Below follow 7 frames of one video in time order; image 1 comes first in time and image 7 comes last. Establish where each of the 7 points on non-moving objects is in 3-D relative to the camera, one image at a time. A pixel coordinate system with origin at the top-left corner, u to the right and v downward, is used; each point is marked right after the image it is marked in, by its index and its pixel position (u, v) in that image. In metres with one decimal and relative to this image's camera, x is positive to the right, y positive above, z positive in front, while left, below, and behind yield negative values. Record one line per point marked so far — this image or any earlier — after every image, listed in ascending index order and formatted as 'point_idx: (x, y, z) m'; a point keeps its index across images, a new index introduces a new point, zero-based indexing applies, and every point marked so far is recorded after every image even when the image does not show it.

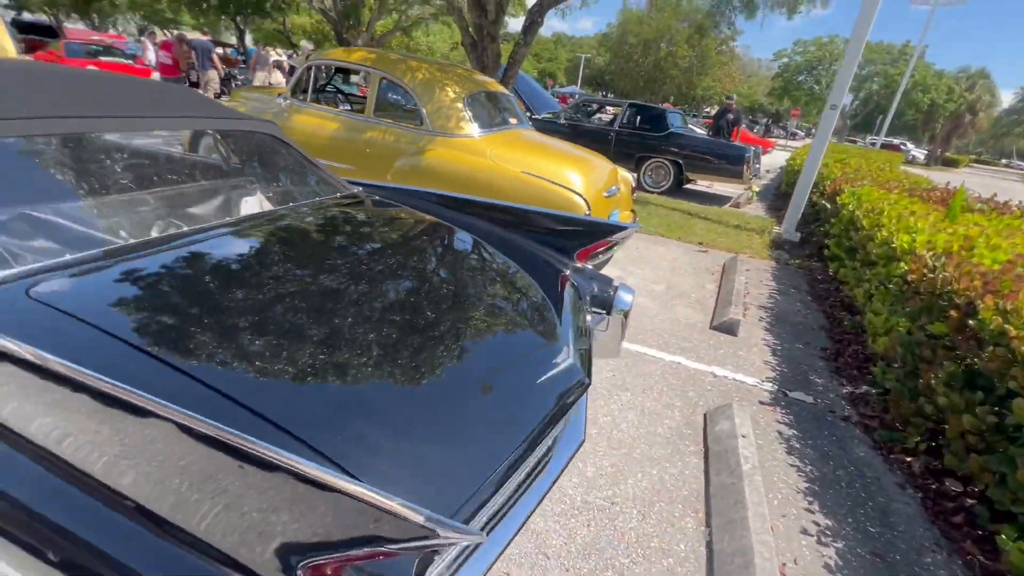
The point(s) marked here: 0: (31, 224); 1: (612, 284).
0: (-1.9, +0.2, +1.9) m
1: (+0.6, 0.0, +2.9) m
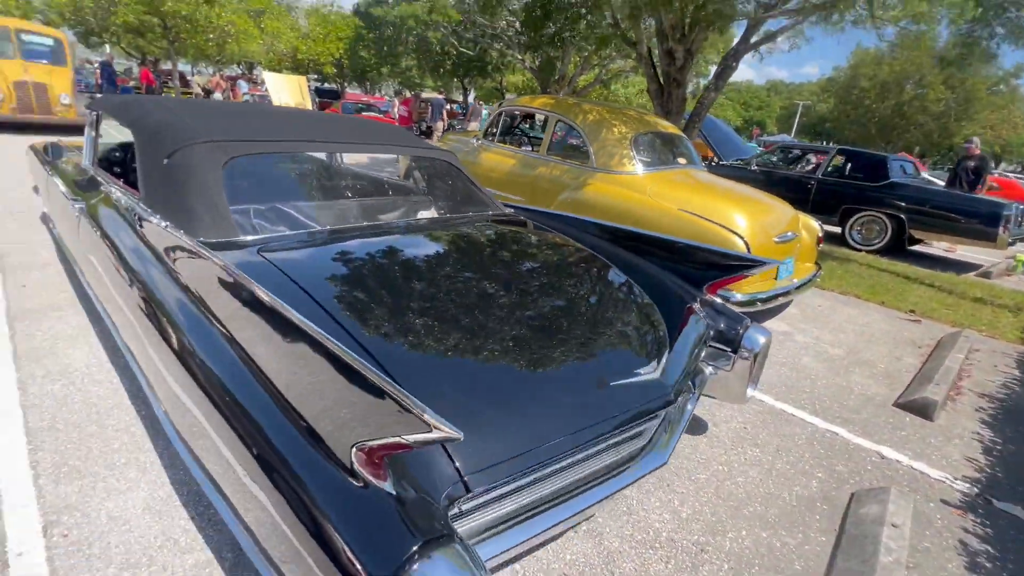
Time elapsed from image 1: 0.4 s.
0: (-1.3, +0.4, +2.7) m
1: (+1.3, -0.2, +2.7) m
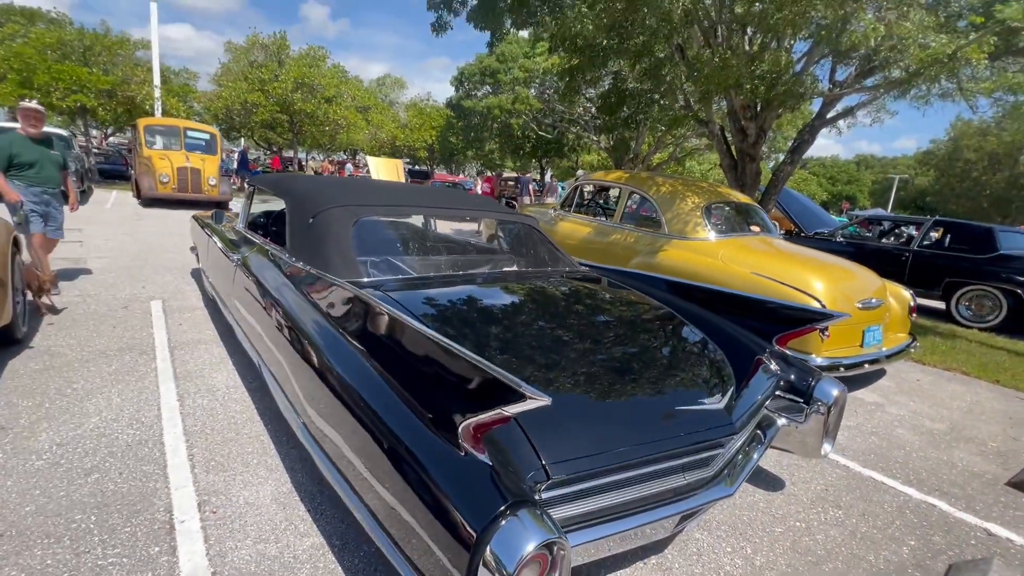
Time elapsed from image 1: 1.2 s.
0: (-0.8, +0.2, +3.2) m
1: (+1.7, -0.5, +2.7) m
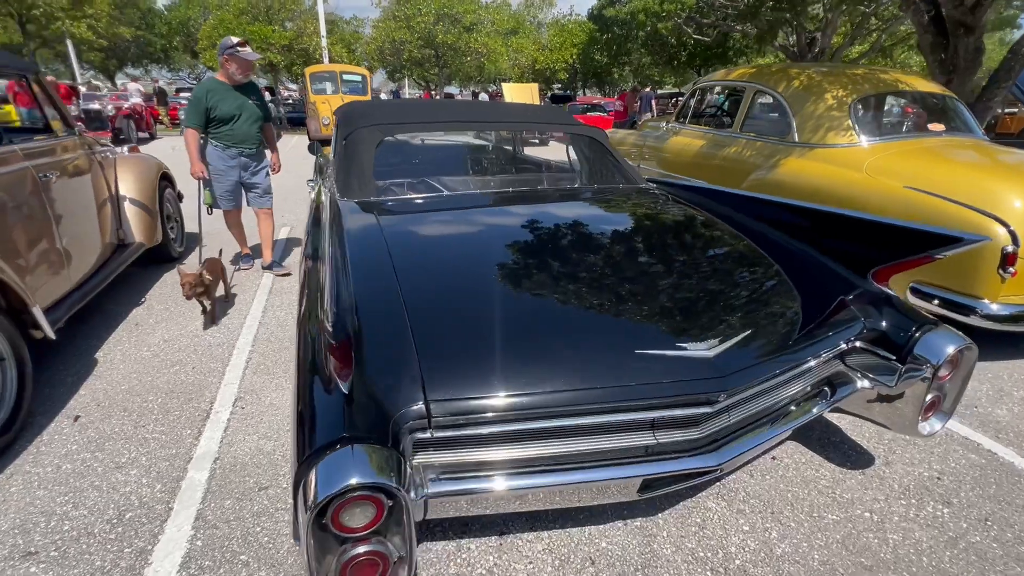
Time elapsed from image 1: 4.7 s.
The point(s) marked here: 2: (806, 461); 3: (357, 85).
0: (-0.6, +0.7, +3.1) m
1: (+1.7, -0.1, +1.9) m
2: (+1.4, -0.8, +2.3) m
3: (-5.1, +6.7, +15.5) m
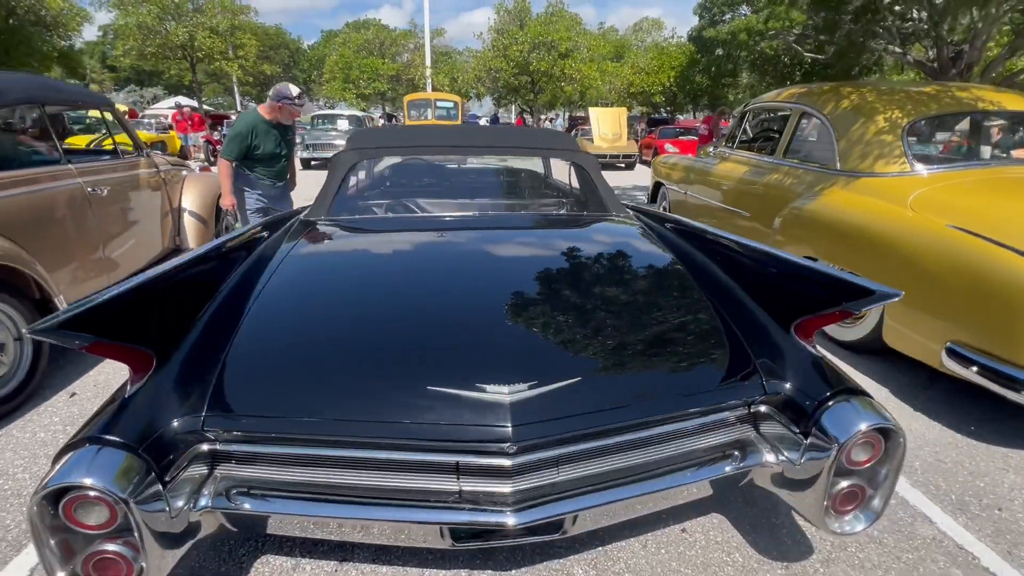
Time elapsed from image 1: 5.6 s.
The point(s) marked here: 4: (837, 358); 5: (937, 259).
0: (-0.8, +0.6, +3.2) m
1: (+1.1, -0.4, +1.6) m
2: (+0.8, -1.0, +1.9) m
3: (-2.3, +6.2, +16.5) m
4: (+2.4, -0.5, +3.5) m
5: (+2.5, +0.2, +2.8) m
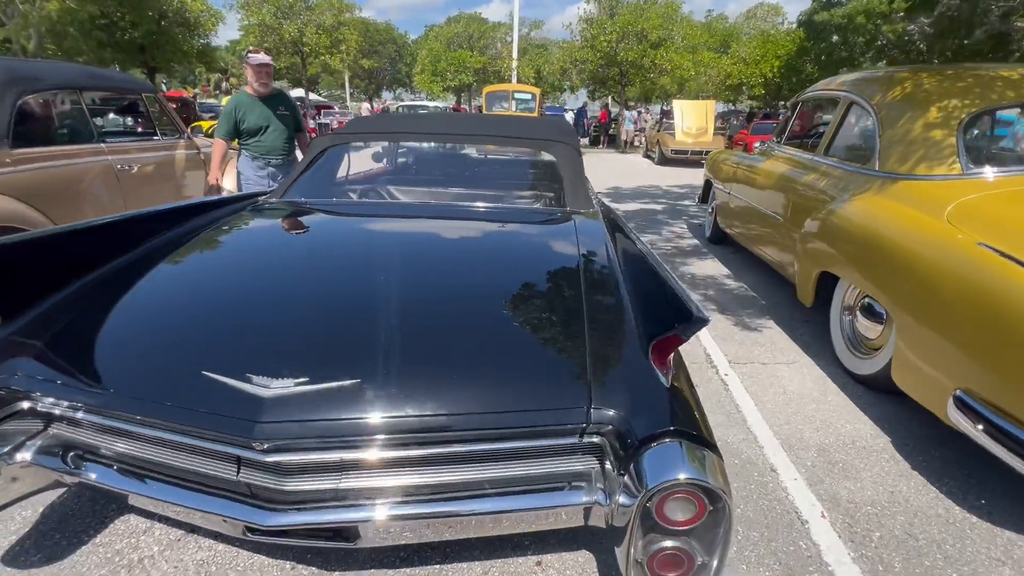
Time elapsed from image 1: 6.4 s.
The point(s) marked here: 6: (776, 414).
0: (-1.1, +0.7, +3.2) m
1: (+0.5, -0.4, +1.3) m
2: (+0.2, -1.1, +1.7) m
3: (+0.4, +6.5, +16.5) m
4: (+2.1, -0.7, +3.0) m
5: (+2.1, 0.0, +2.2) m
6: (+1.5, -0.7, +2.7) m
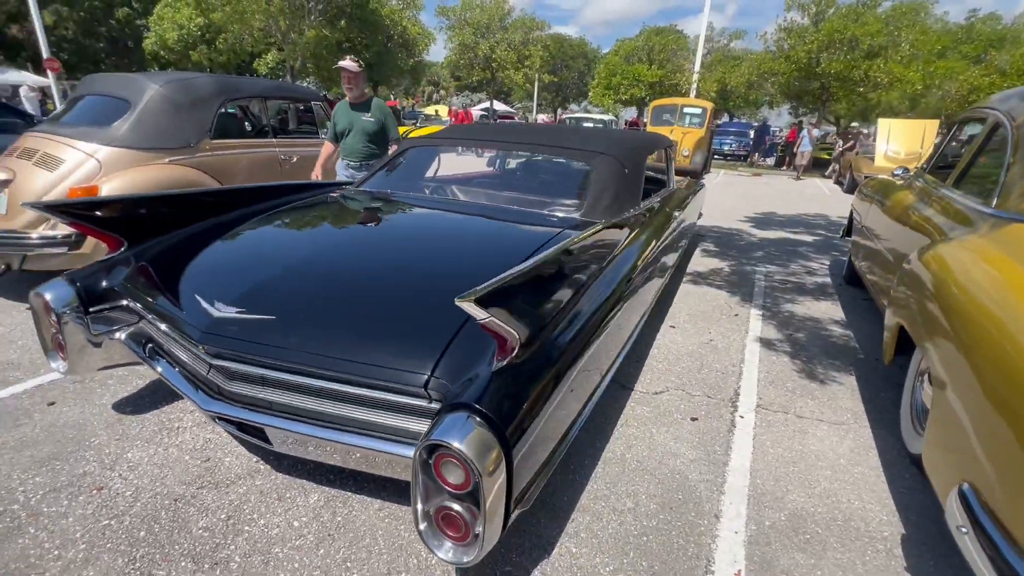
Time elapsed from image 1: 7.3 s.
0: (-0.7, +0.8, +3.8) m
1: (-0.1, -0.4, +1.4) m
2: (-0.3, -1.0, +1.9) m
3: (+5.9, +5.7, +15.8) m
4: (+1.9, -0.9, +2.5) m
5: (+1.8, -0.2, +1.8) m
6: (+1.3, -0.9, +2.4) m
